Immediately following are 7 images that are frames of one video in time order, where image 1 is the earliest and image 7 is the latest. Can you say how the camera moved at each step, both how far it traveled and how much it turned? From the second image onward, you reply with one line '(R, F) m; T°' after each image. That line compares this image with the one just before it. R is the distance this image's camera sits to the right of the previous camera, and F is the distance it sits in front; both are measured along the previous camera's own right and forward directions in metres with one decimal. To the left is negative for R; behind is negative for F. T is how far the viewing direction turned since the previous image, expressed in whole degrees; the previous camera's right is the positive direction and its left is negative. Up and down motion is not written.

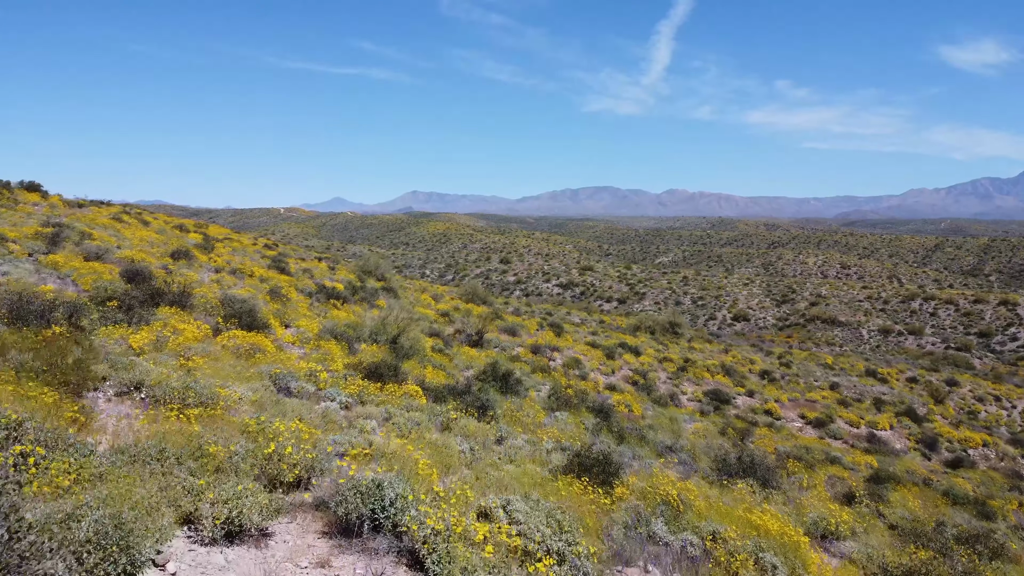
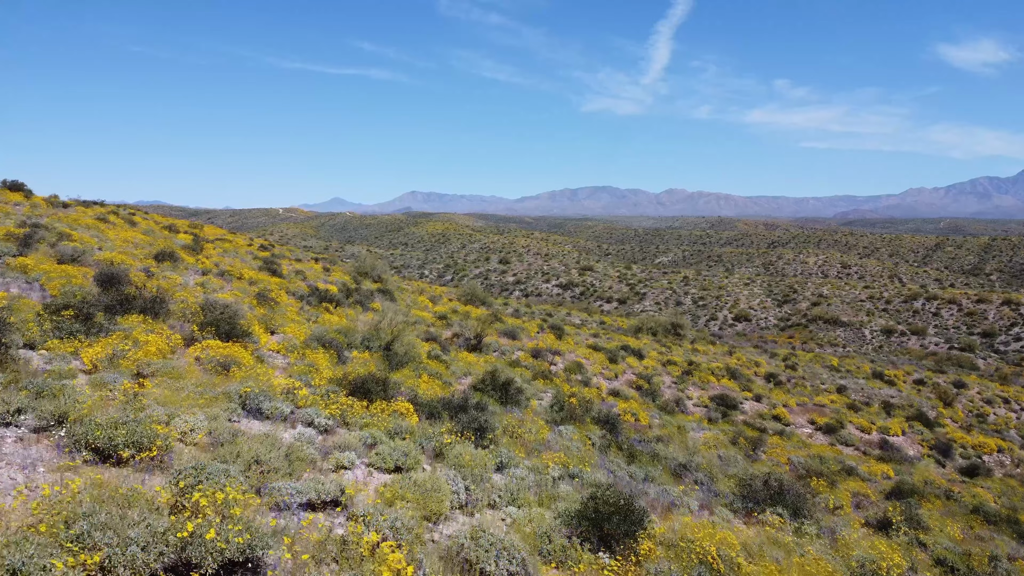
(0.0, +0.8) m; 0°
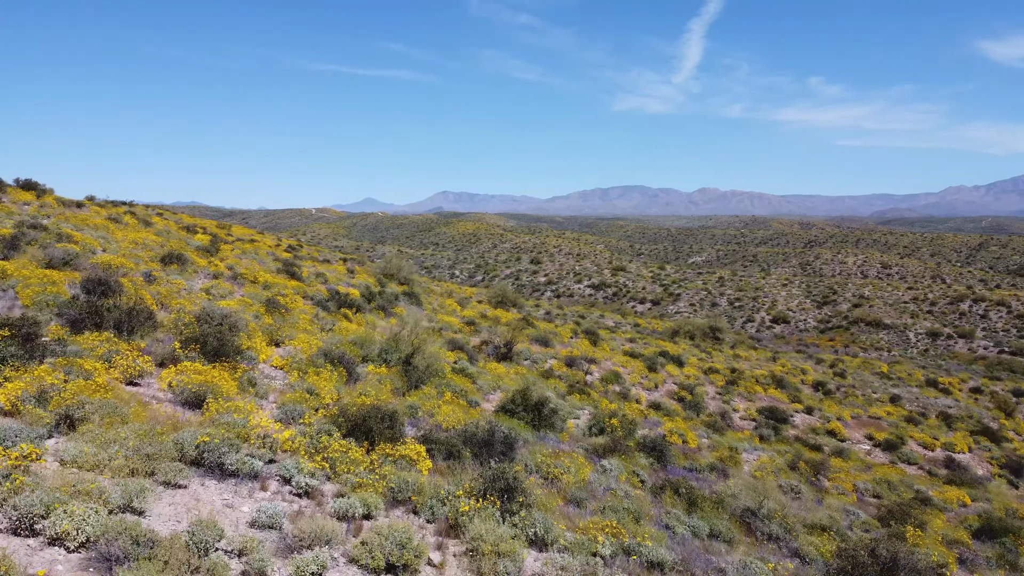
(0.0, +1.5) m; -2°
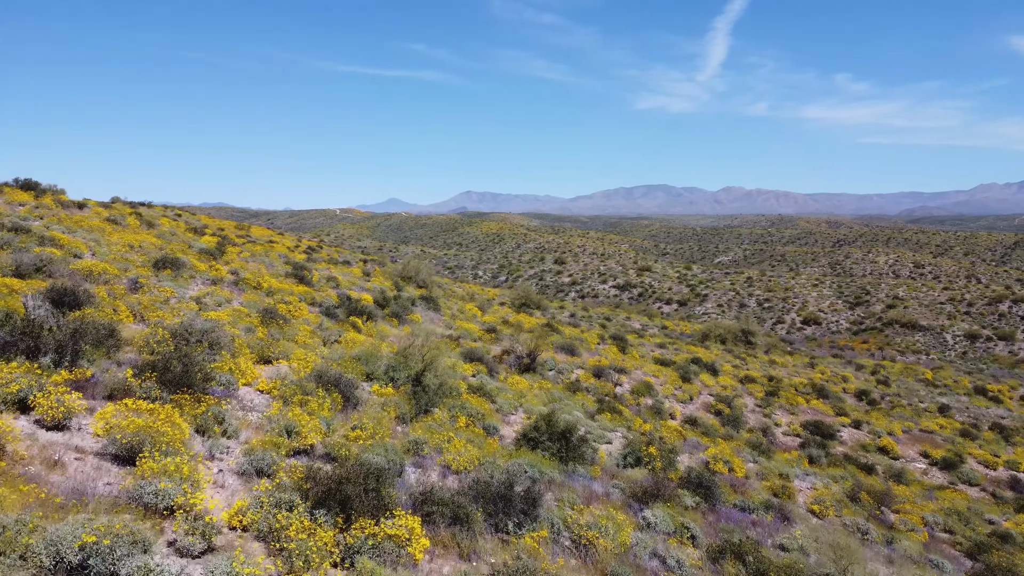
(0.0, +1.5) m; -2°
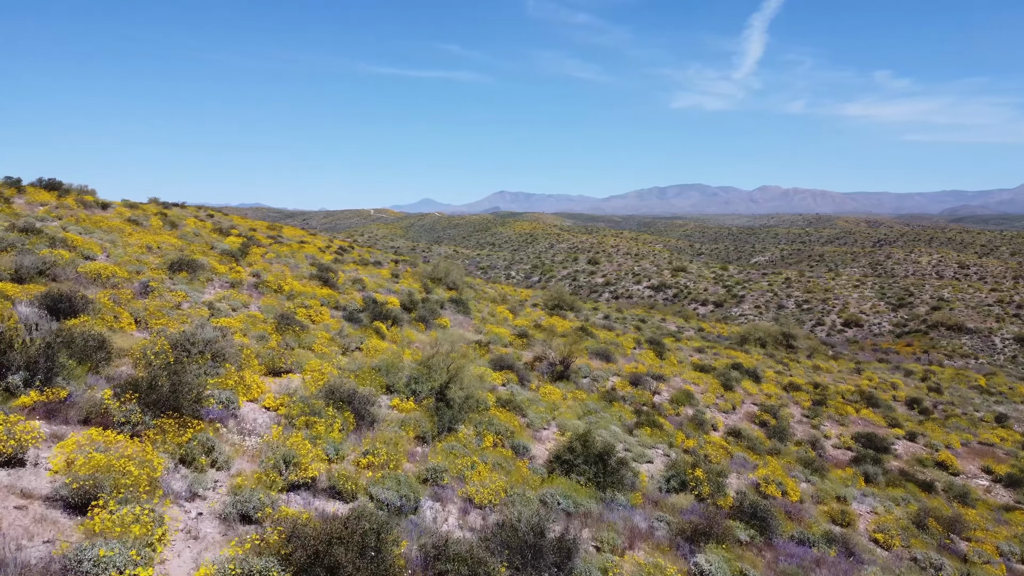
(0.0, +1.0) m; -2°
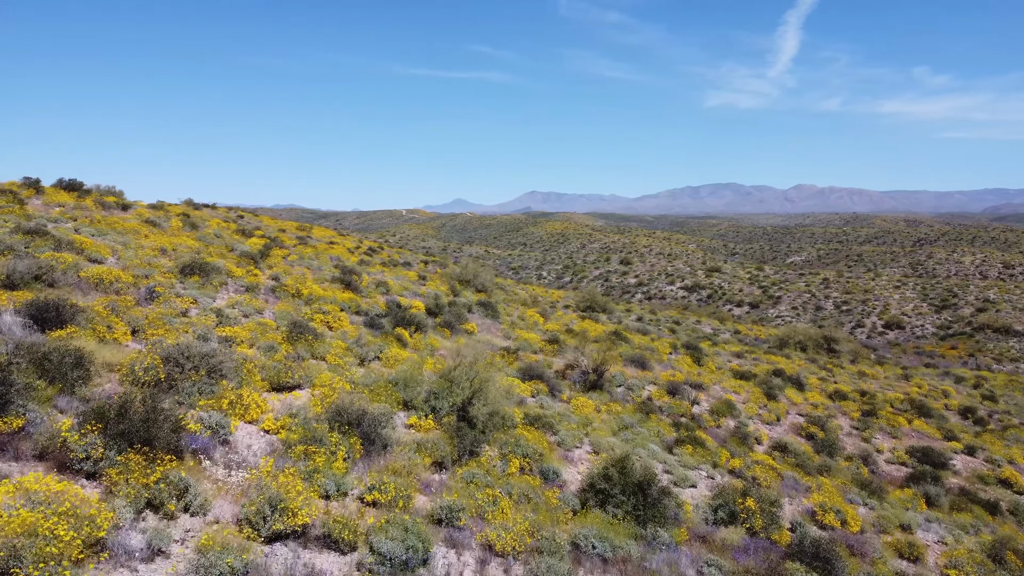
(0.0, +1.0) m; -2°
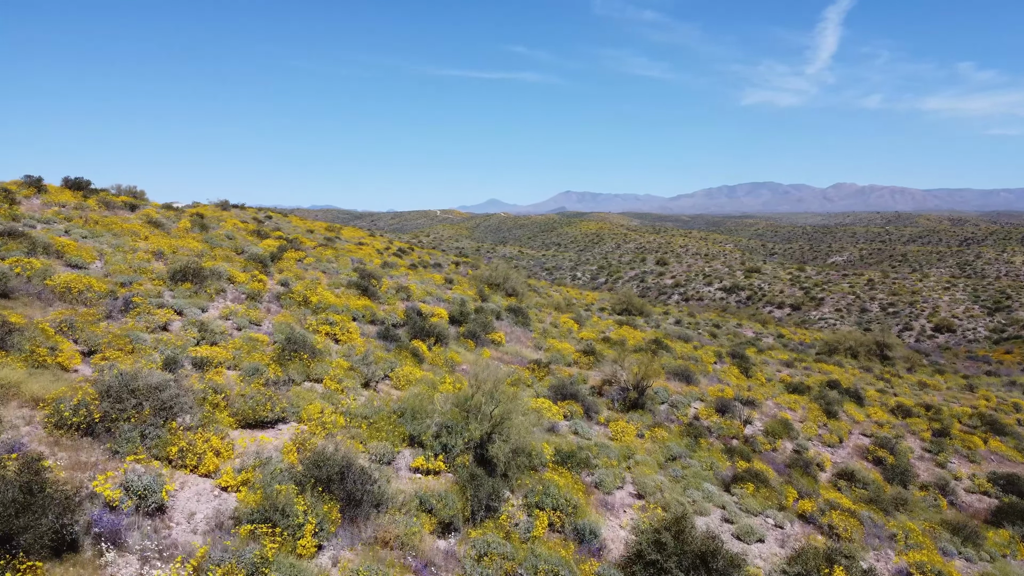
(+0.1, +1.7) m; -2°
